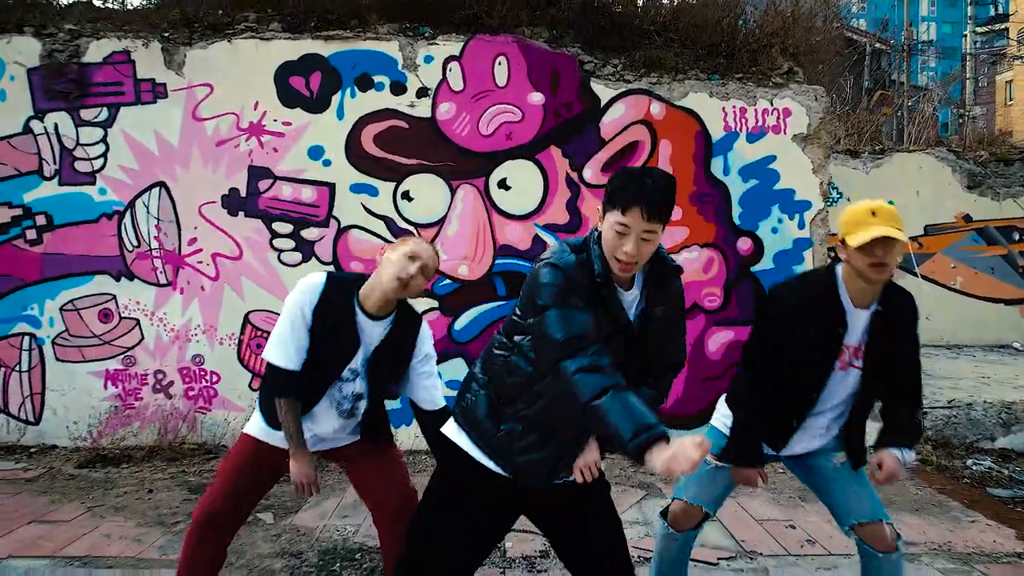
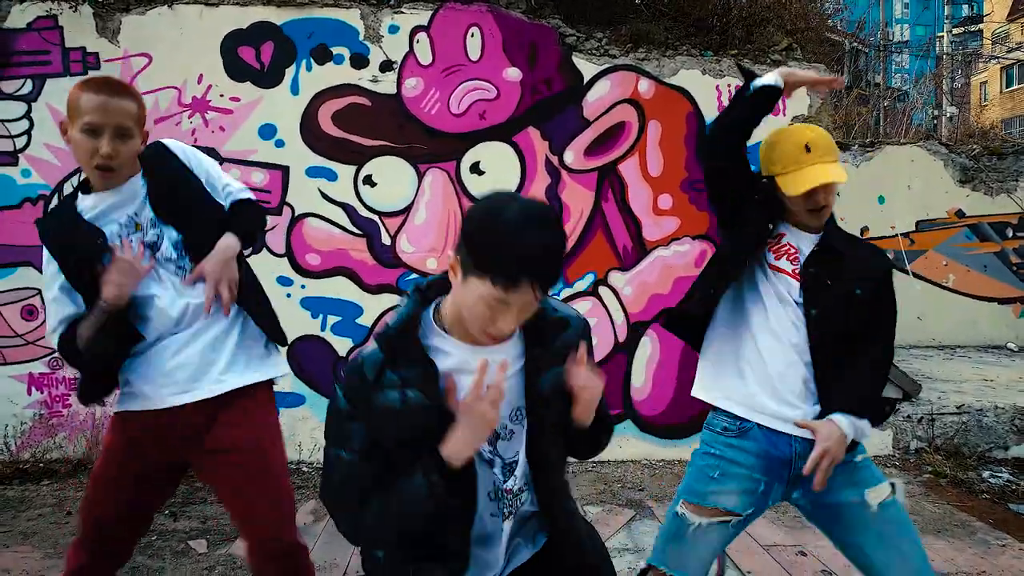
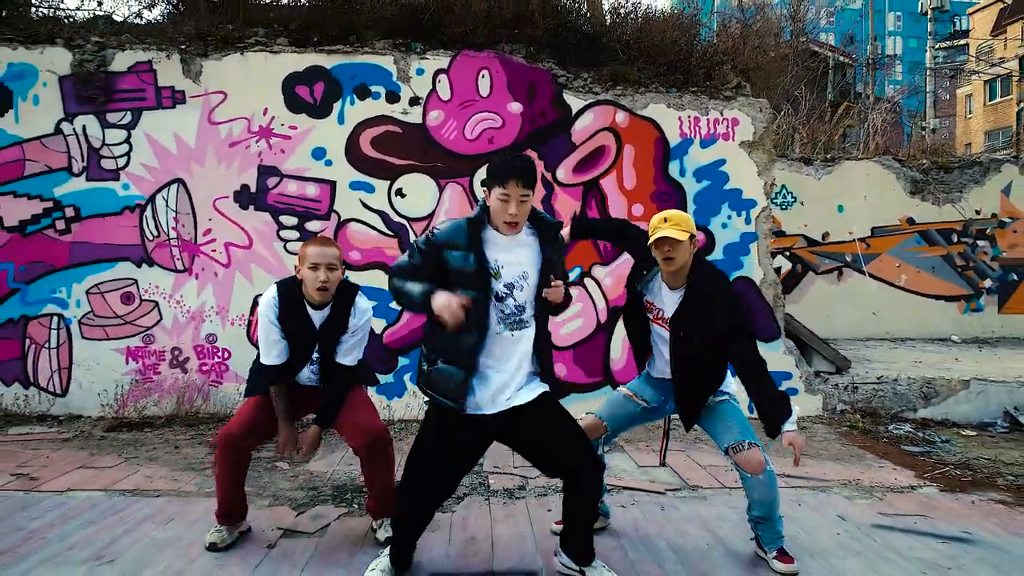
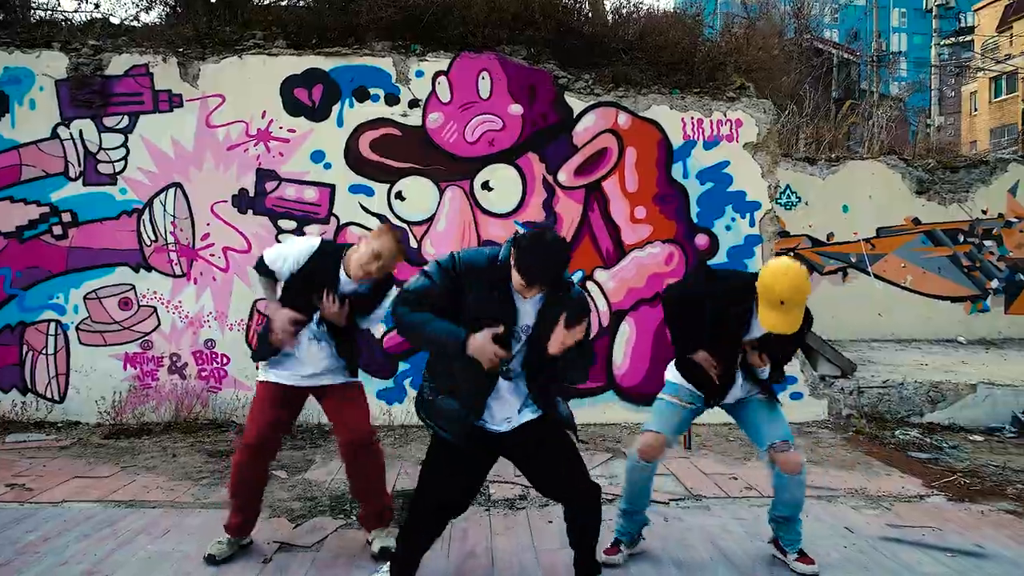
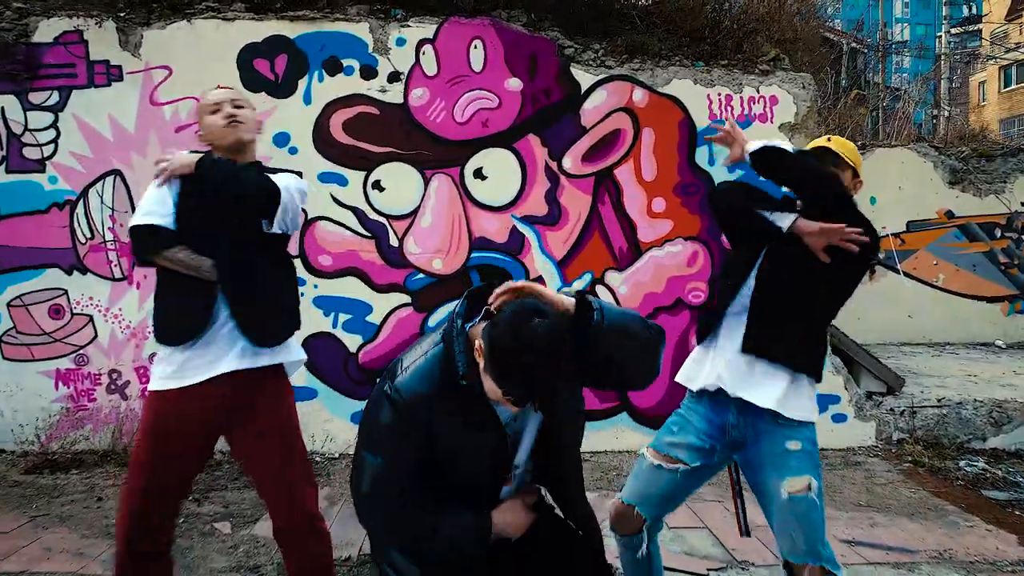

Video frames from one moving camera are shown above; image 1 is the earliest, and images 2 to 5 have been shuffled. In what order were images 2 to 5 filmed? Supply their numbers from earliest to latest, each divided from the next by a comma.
4, 5, 2, 3
